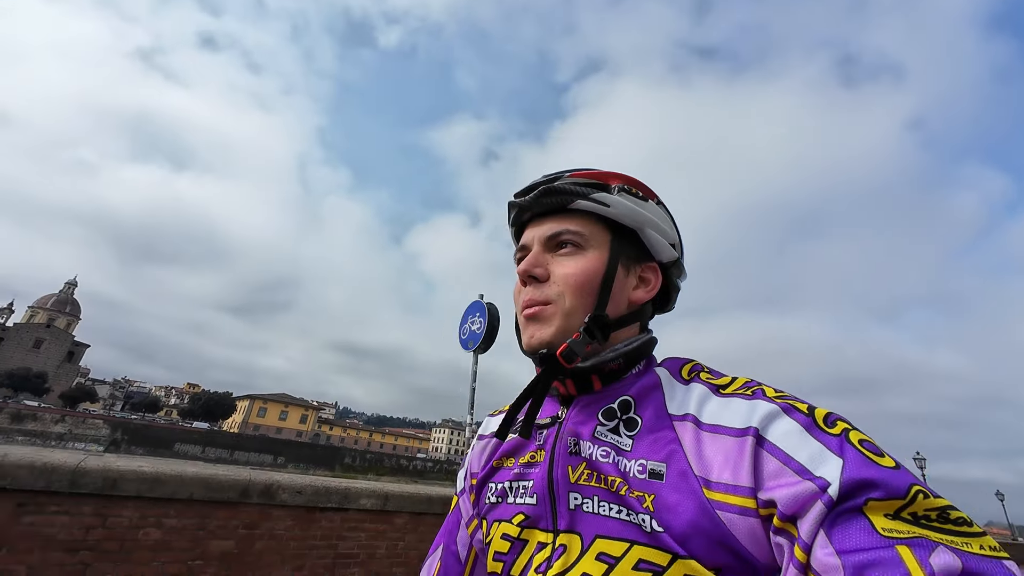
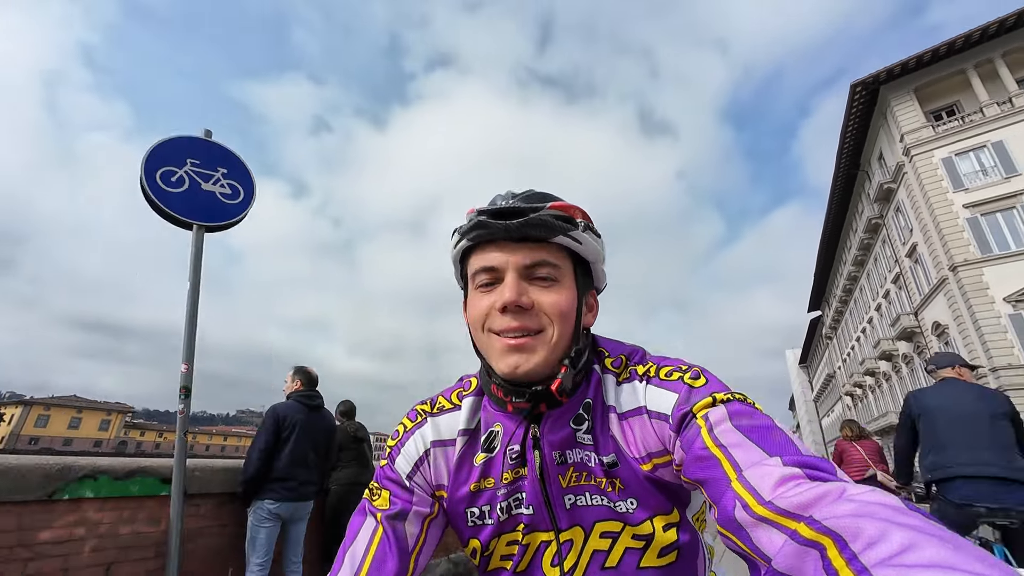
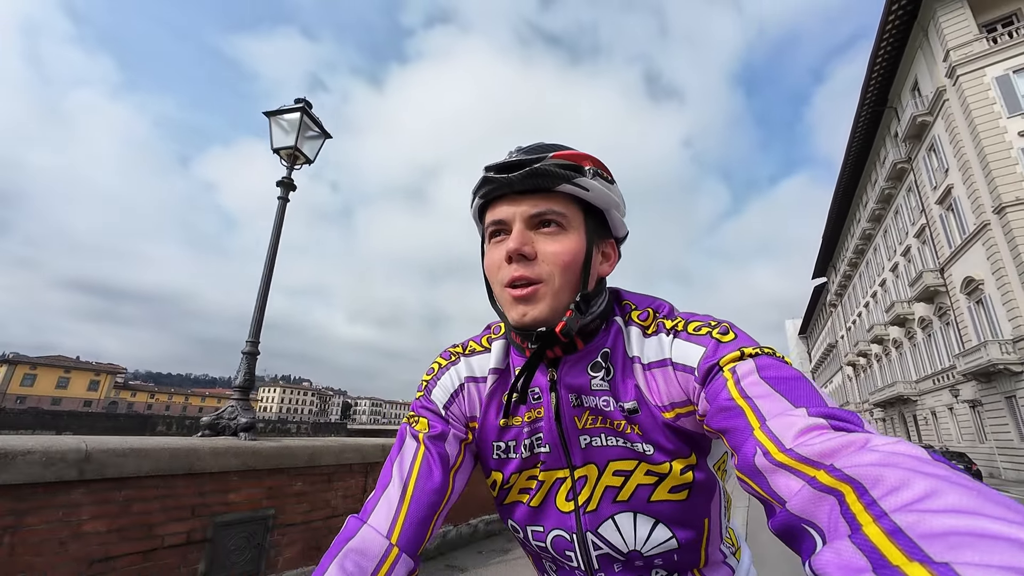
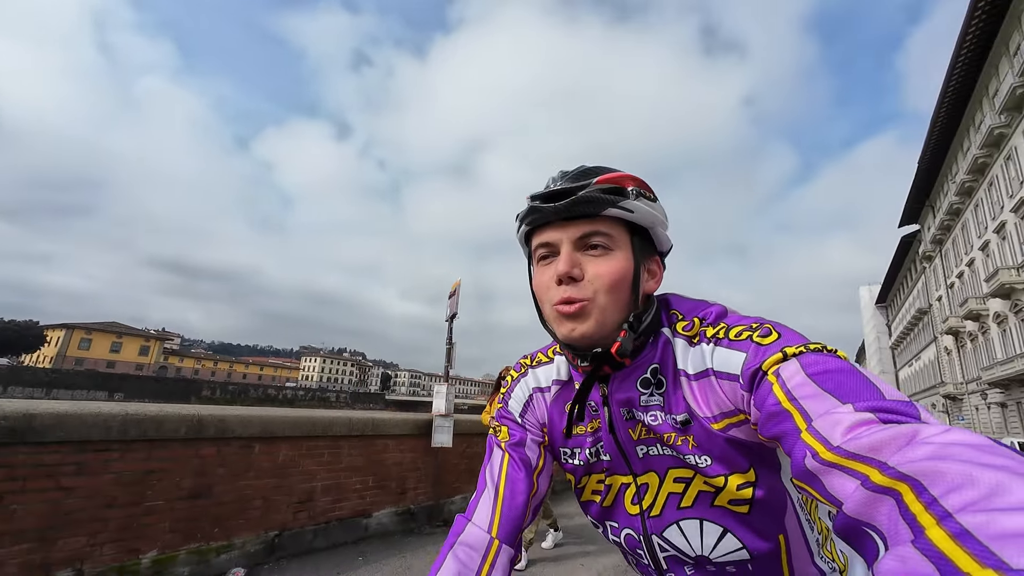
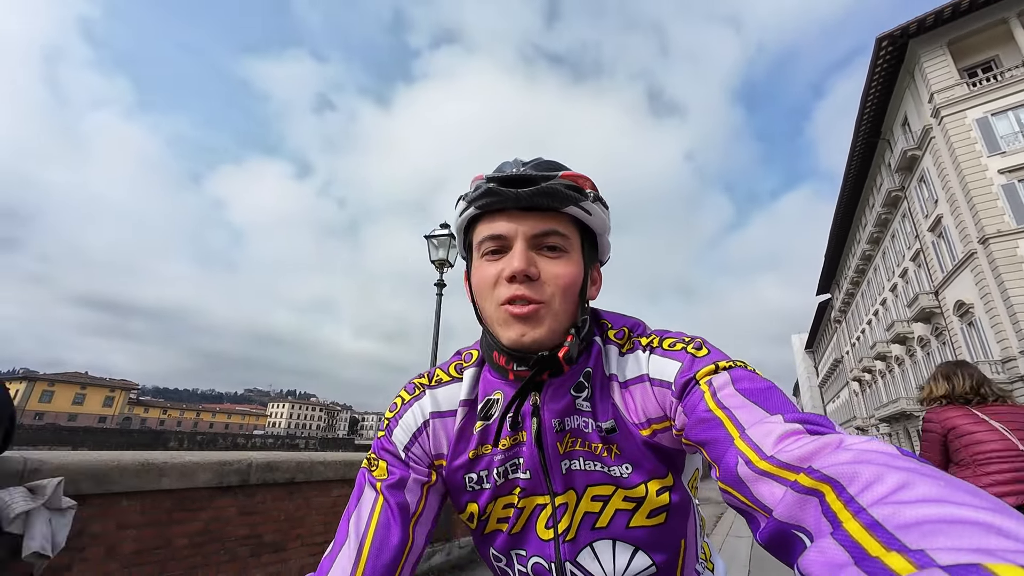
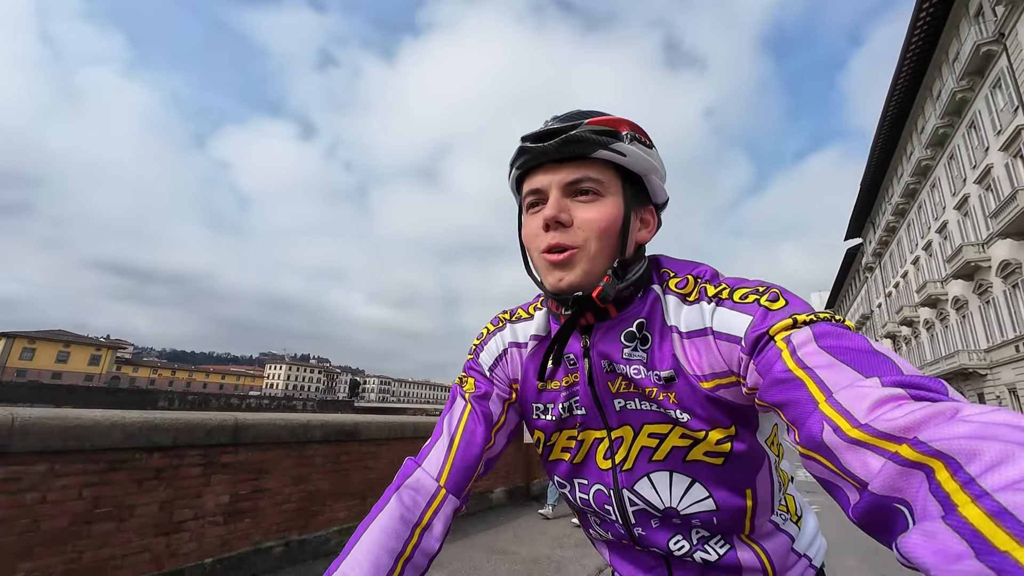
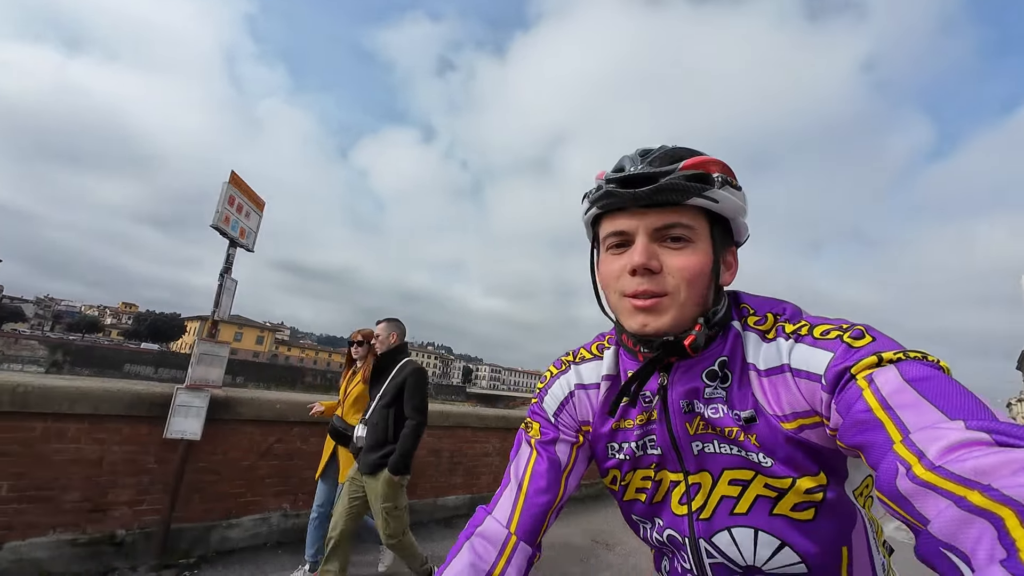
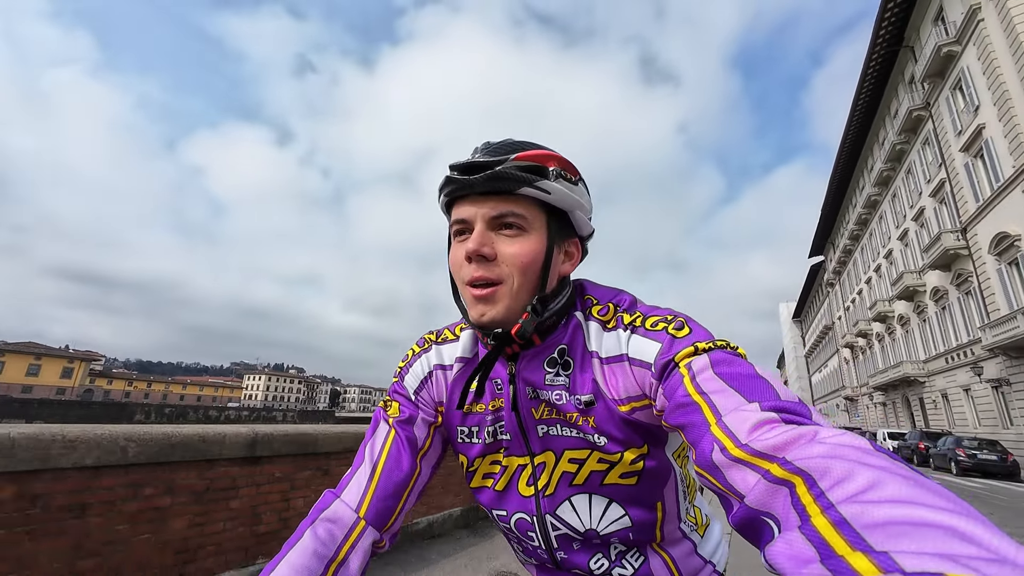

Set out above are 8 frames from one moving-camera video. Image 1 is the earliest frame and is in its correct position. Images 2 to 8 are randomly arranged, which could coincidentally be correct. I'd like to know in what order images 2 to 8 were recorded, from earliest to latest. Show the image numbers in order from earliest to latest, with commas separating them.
7, 4, 6, 8, 3, 5, 2
